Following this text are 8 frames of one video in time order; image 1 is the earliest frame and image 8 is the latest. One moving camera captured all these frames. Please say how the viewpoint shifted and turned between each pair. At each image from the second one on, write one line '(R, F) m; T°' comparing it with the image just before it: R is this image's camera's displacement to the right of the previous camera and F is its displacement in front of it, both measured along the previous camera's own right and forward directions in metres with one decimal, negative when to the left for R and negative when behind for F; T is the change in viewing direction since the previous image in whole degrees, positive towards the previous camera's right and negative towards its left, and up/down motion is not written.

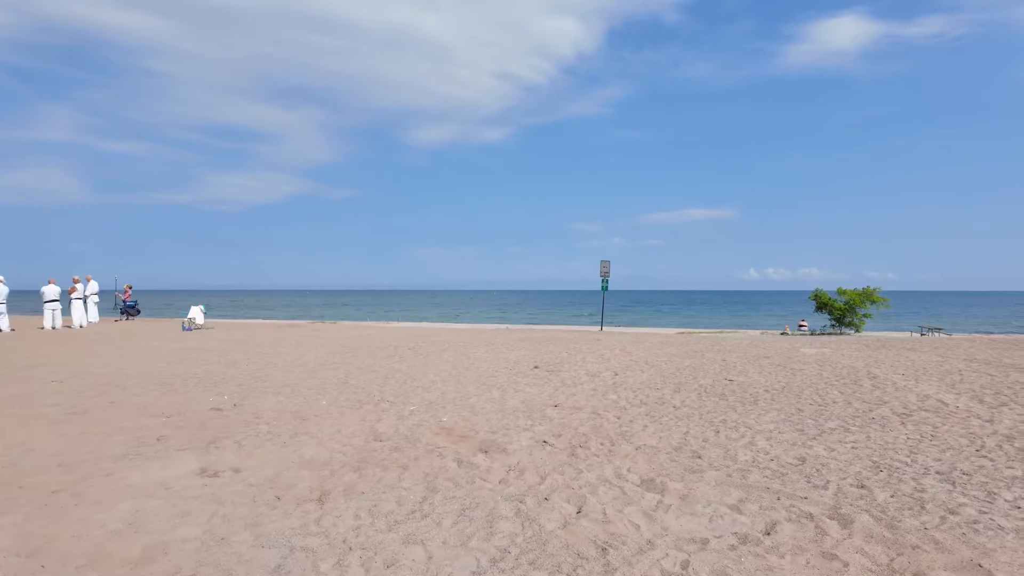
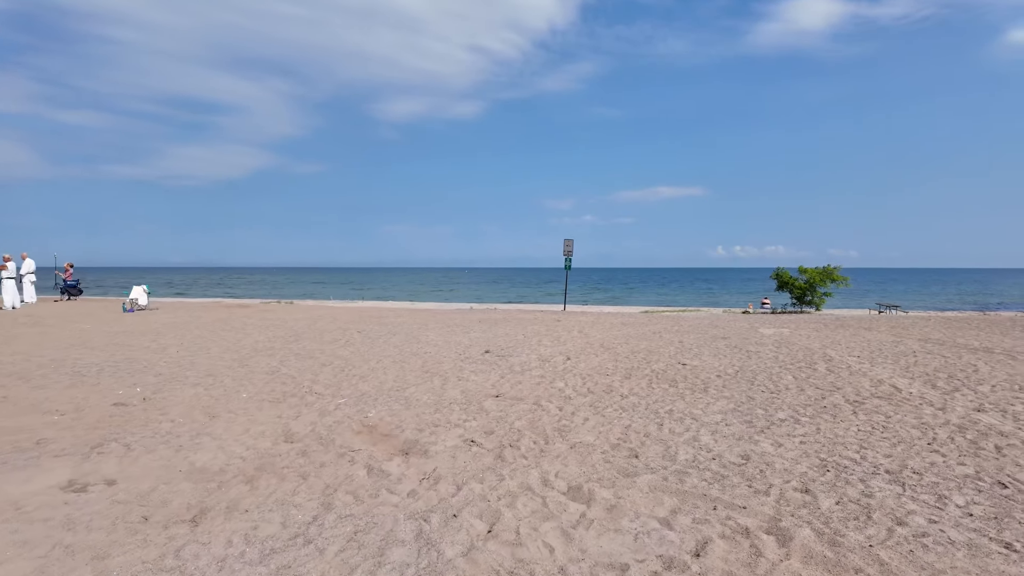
(+0.4, +0.5) m; +3°
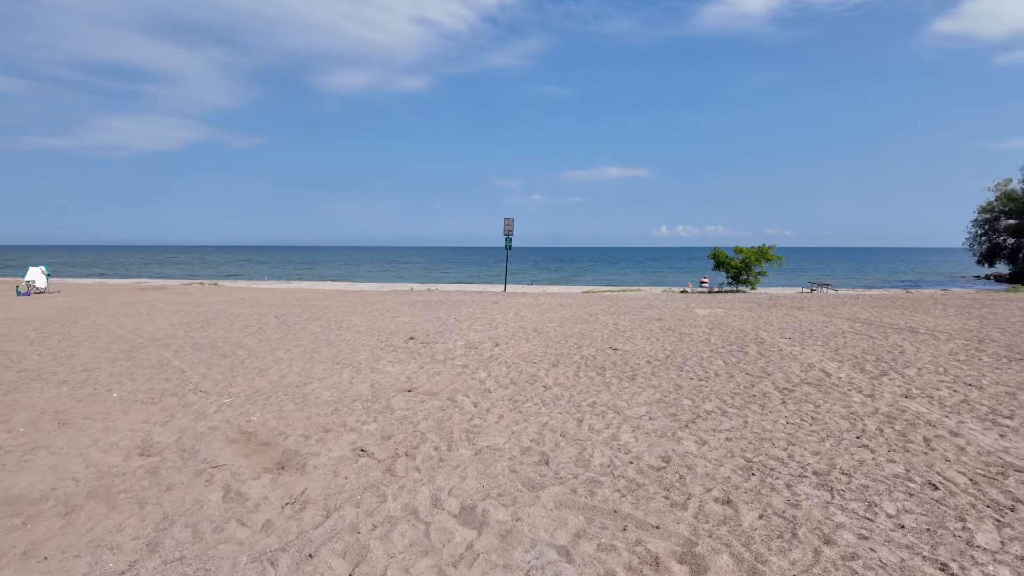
(+0.4, +0.6) m; +5°
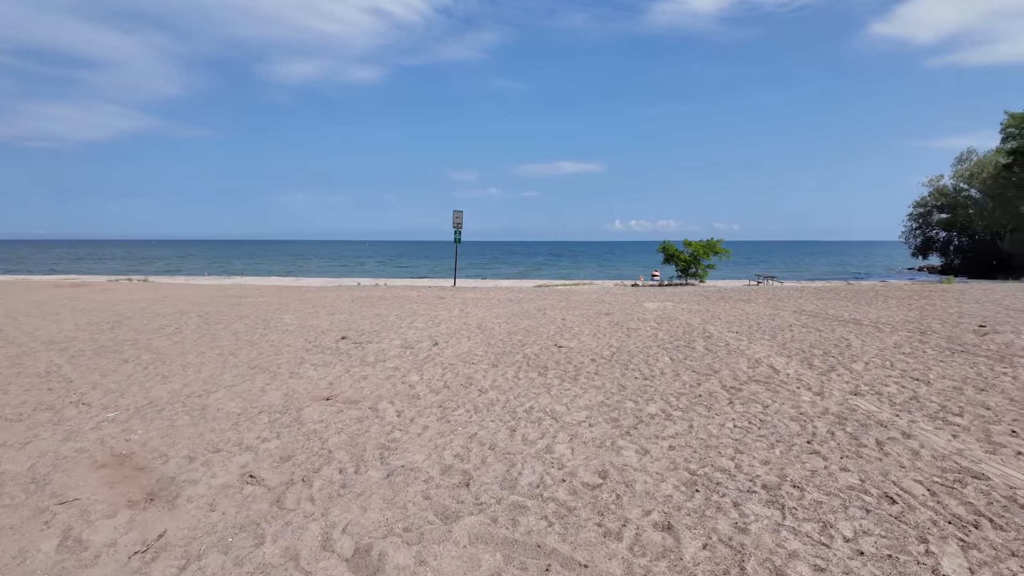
(+0.3, +0.5) m; +4°
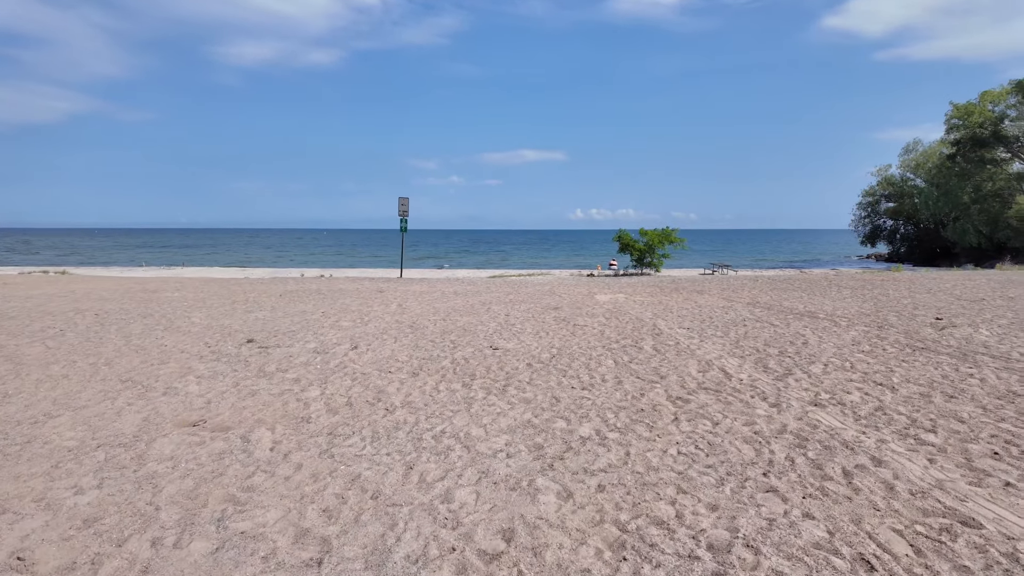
(+0.4, +0.9) m; +4°
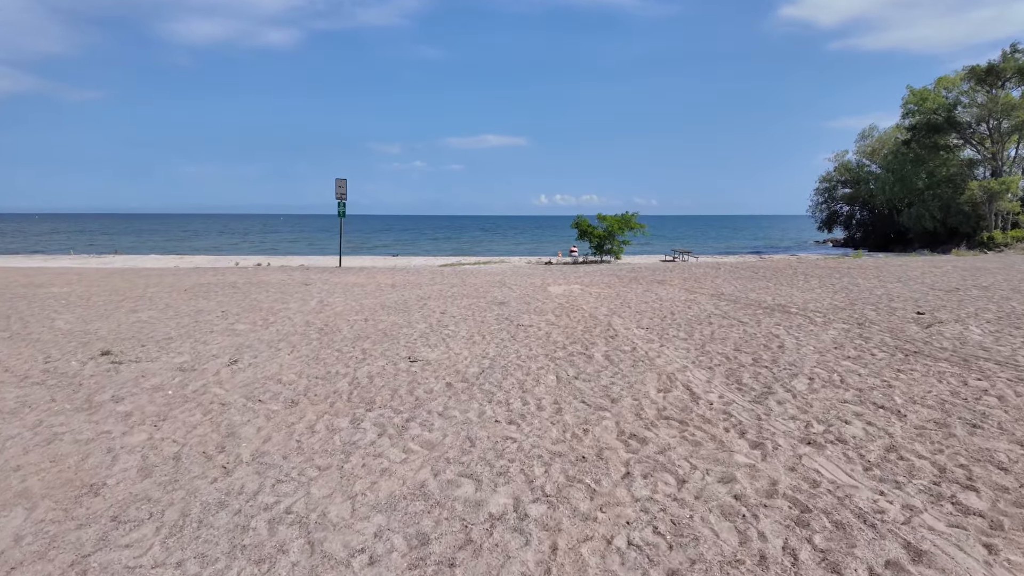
(+0.4, +1.4) m; +3°
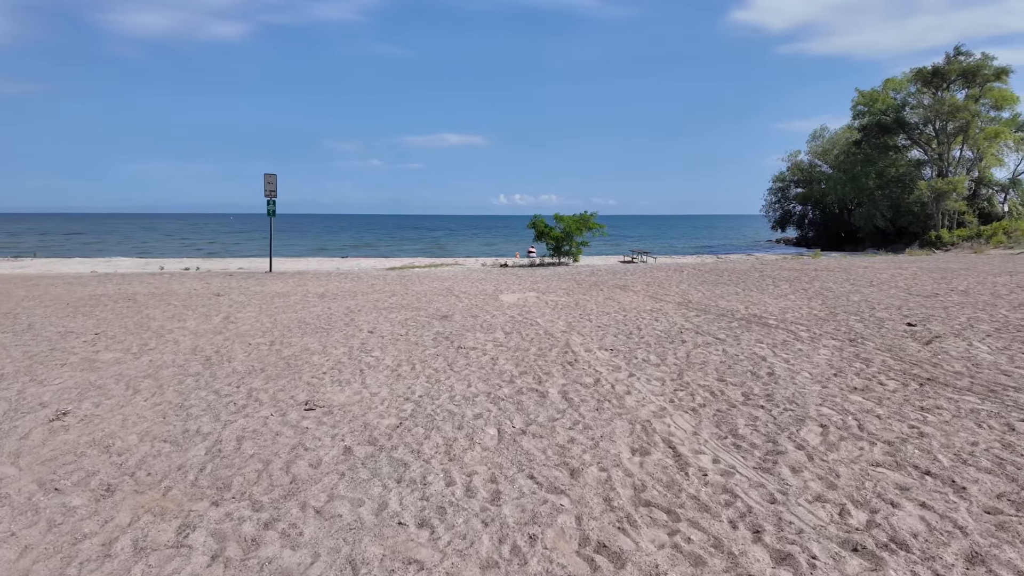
(+0.2, +1.4) m; +4°
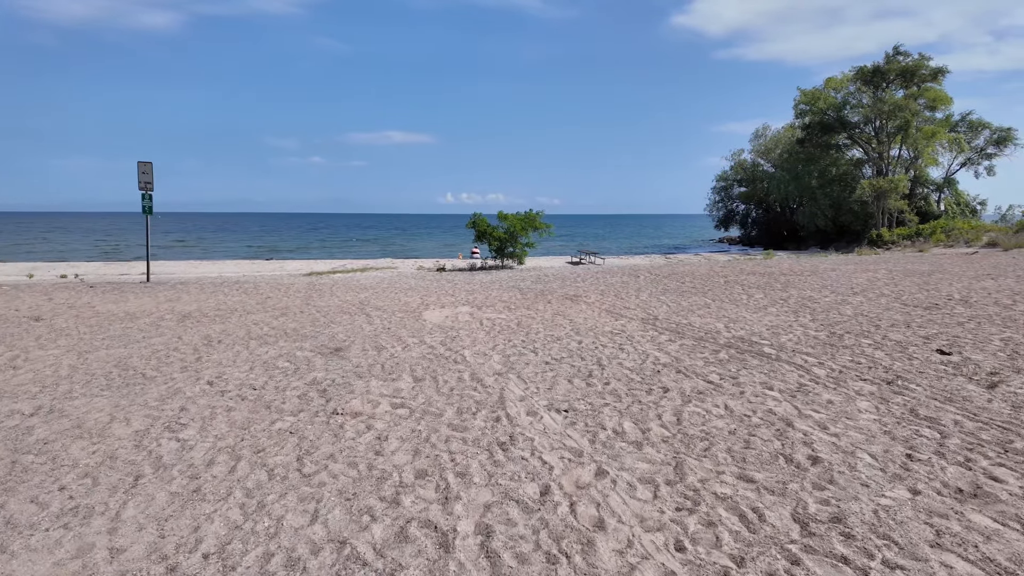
(+0.3, +2.3) m; +5°
